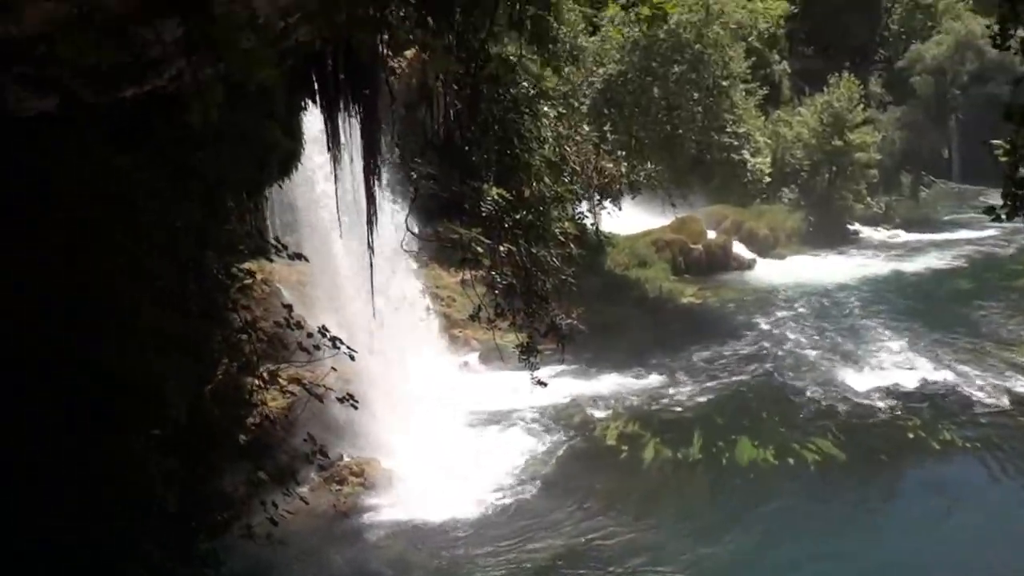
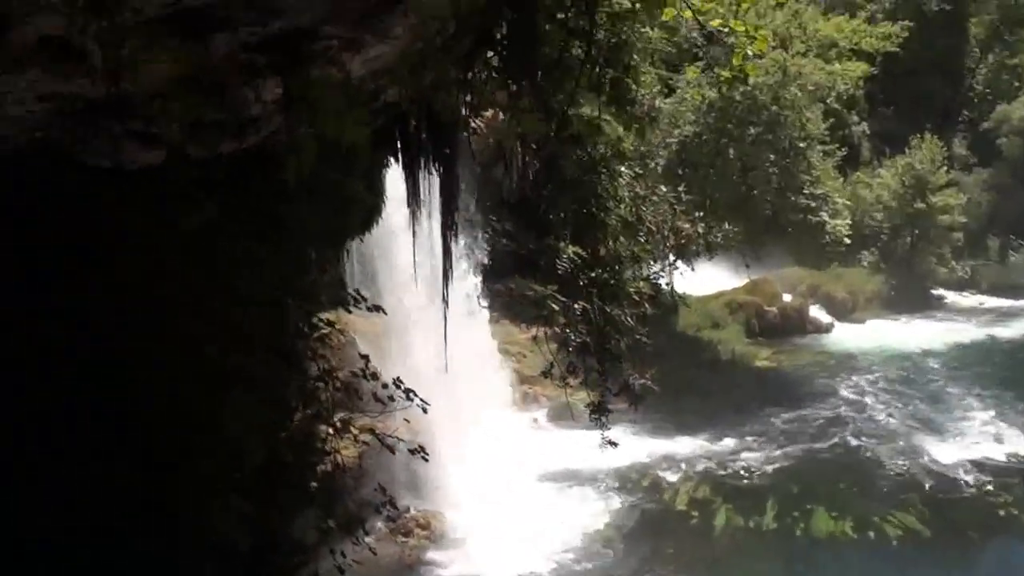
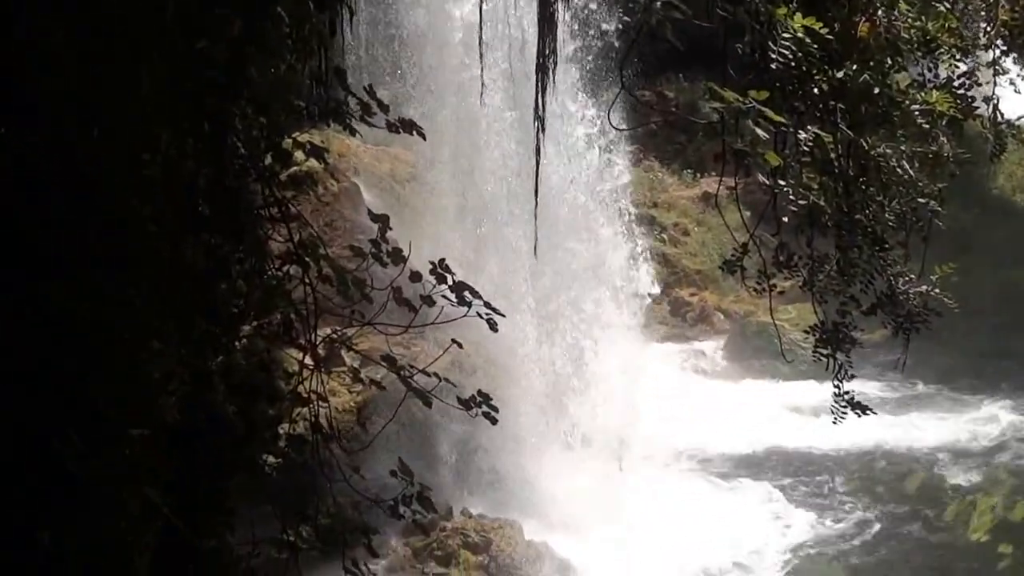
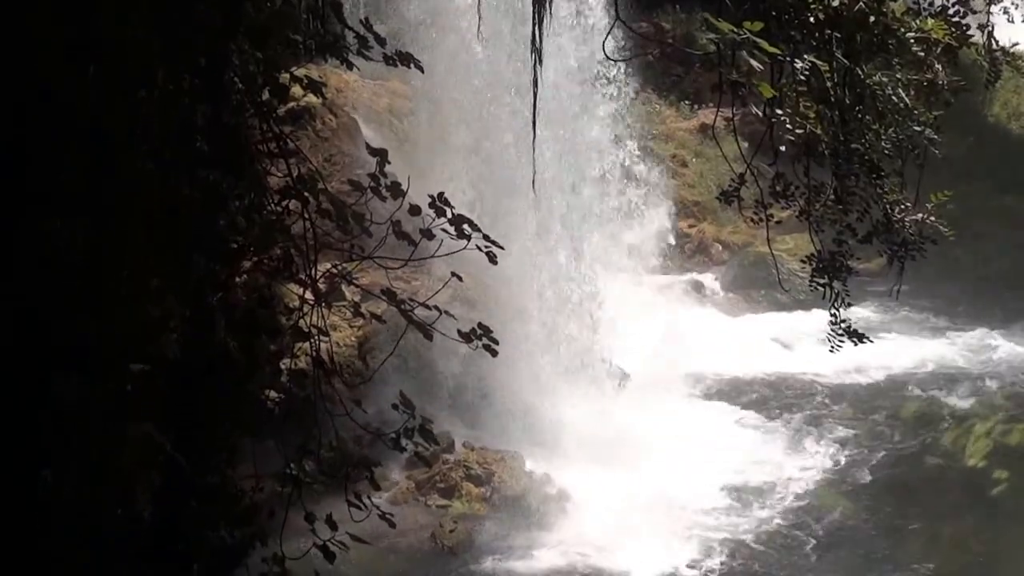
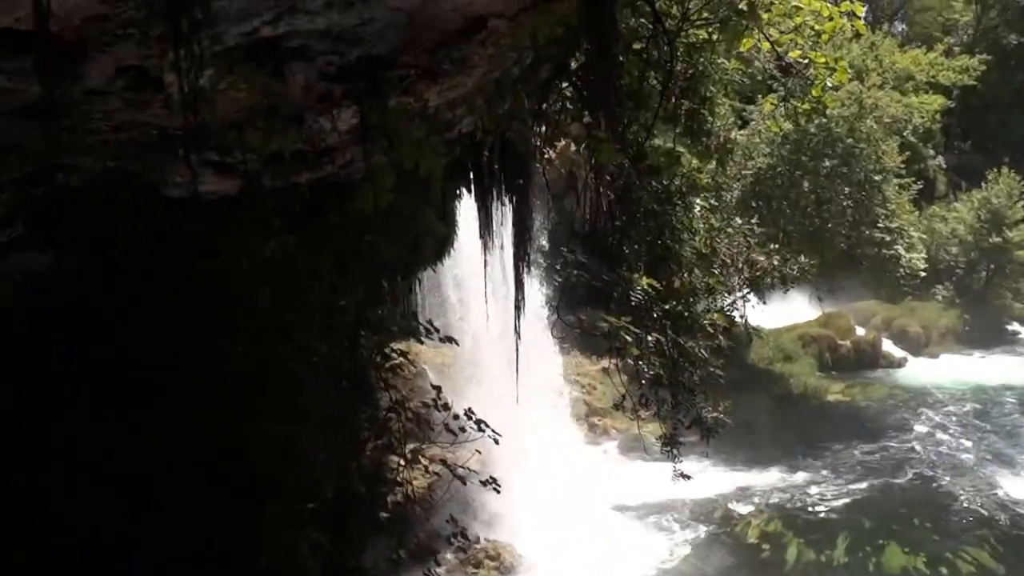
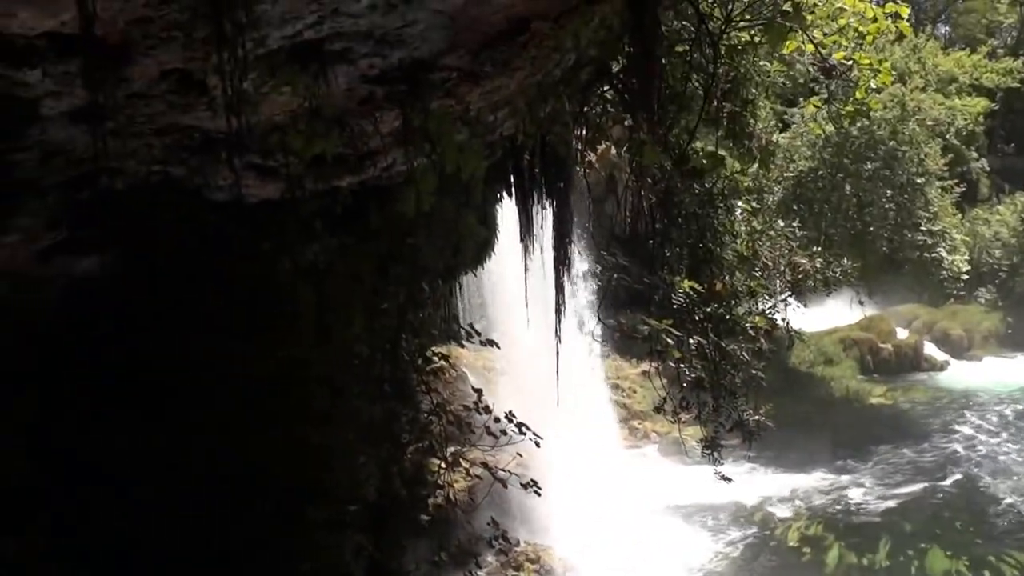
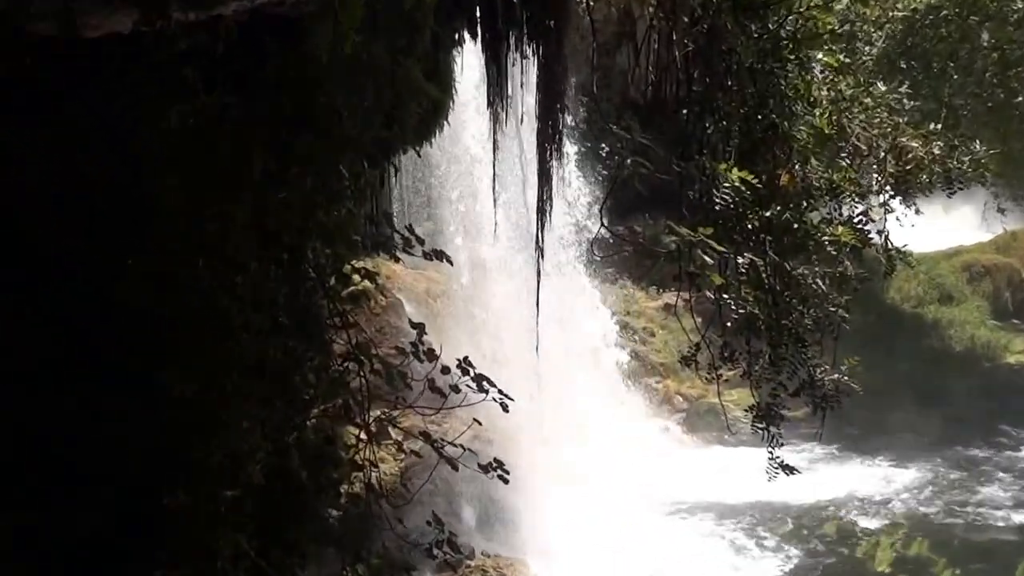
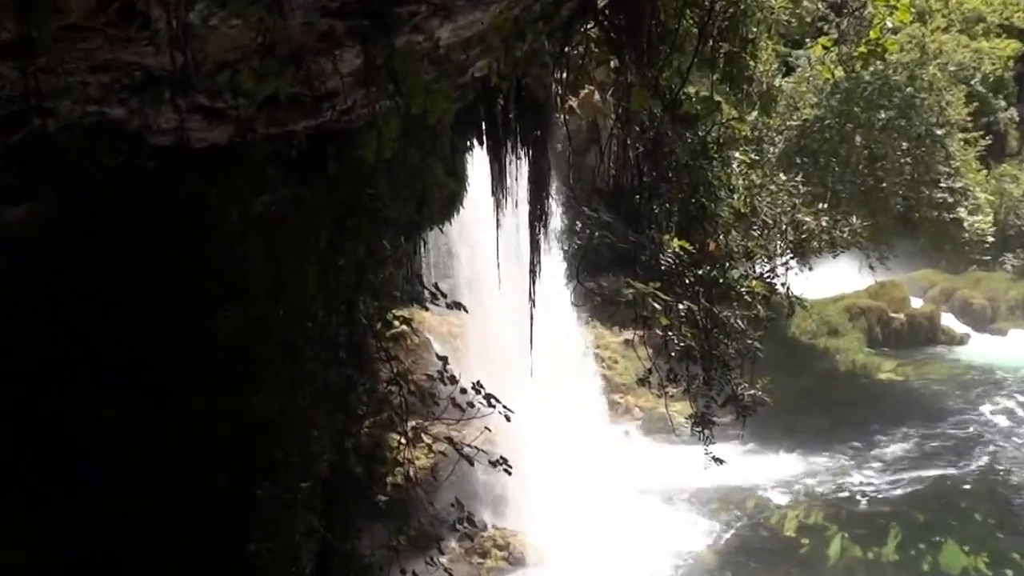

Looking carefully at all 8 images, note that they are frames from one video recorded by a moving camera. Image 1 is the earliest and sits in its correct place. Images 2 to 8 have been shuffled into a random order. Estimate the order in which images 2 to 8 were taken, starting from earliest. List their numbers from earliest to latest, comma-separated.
2, 5, 6, 8, 7, 3, 4
